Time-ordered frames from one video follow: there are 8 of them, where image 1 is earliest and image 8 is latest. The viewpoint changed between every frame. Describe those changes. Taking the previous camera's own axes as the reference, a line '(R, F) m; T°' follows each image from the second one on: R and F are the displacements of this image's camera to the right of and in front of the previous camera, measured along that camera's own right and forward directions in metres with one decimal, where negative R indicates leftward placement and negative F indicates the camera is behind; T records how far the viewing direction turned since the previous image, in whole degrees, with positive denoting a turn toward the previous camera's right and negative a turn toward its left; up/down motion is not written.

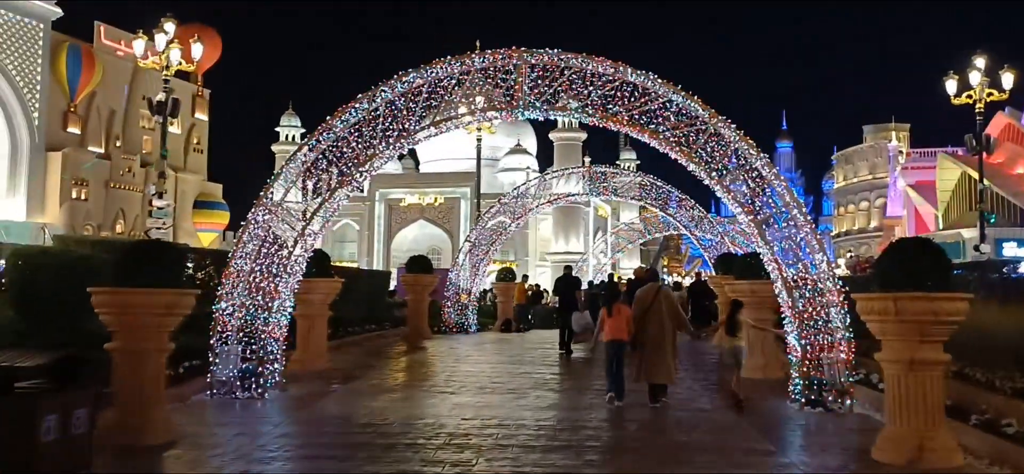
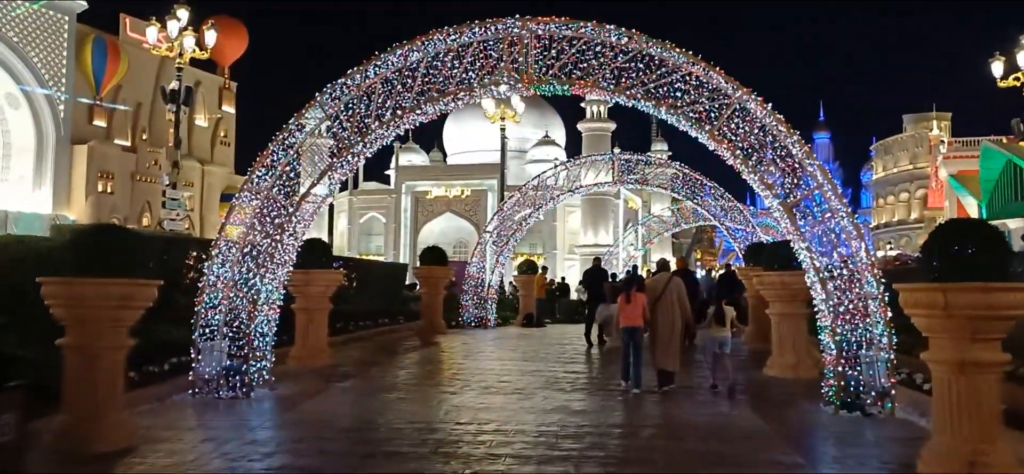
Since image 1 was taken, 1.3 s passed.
(+0.3, +0.7) m; -2°
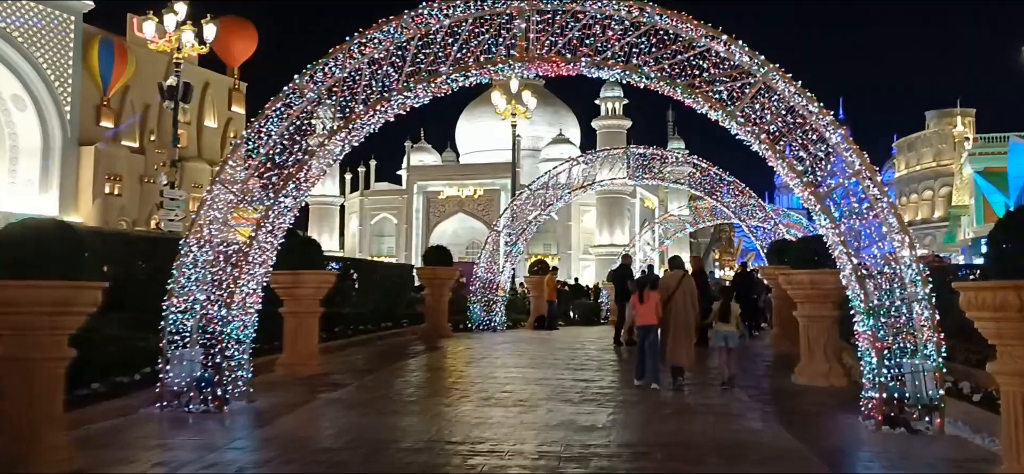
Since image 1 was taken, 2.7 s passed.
(+0.1, +0.8) m; -1°
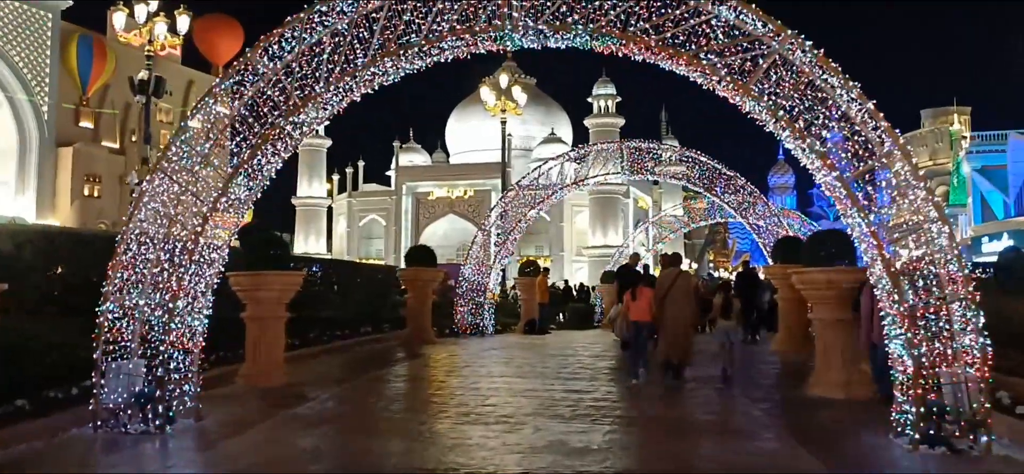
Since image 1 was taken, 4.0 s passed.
(+0.1, +0.9) m; 0°
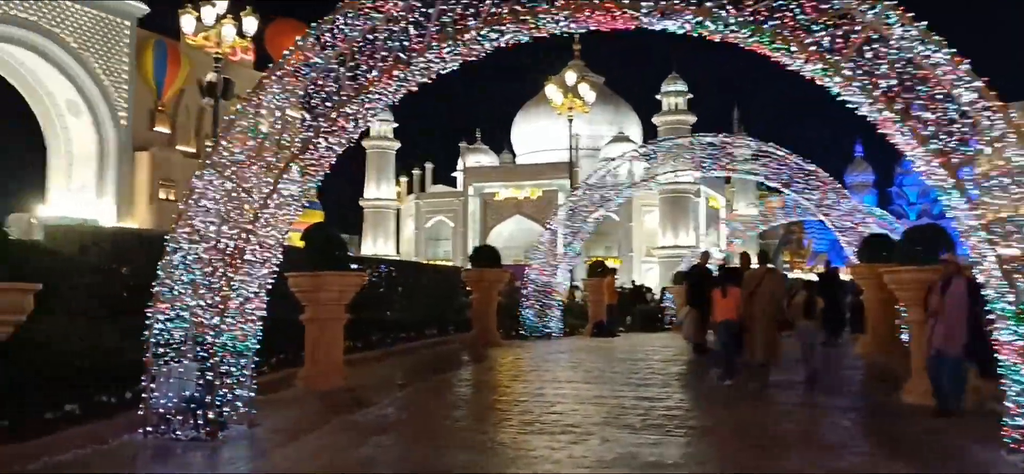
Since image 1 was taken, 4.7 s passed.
(0.0, +0.4) m; -5°
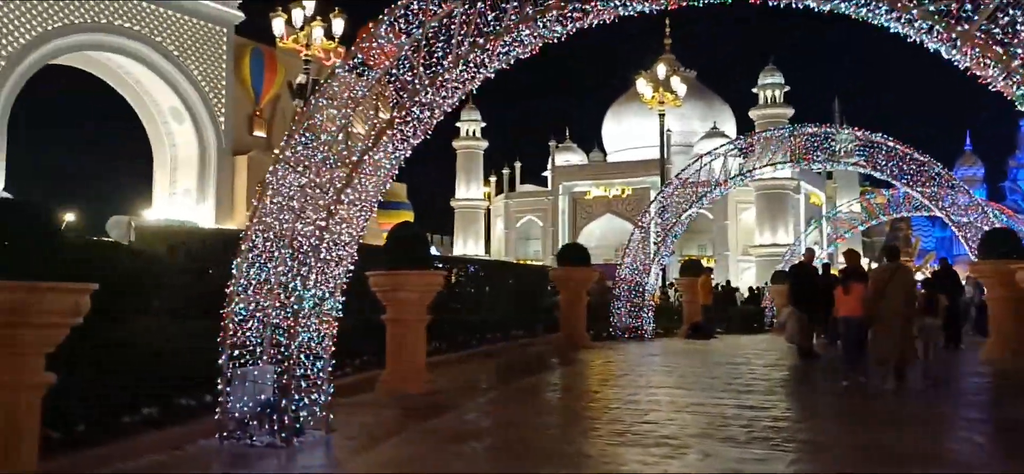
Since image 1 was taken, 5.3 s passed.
(0.0, +0.4) m; -6°
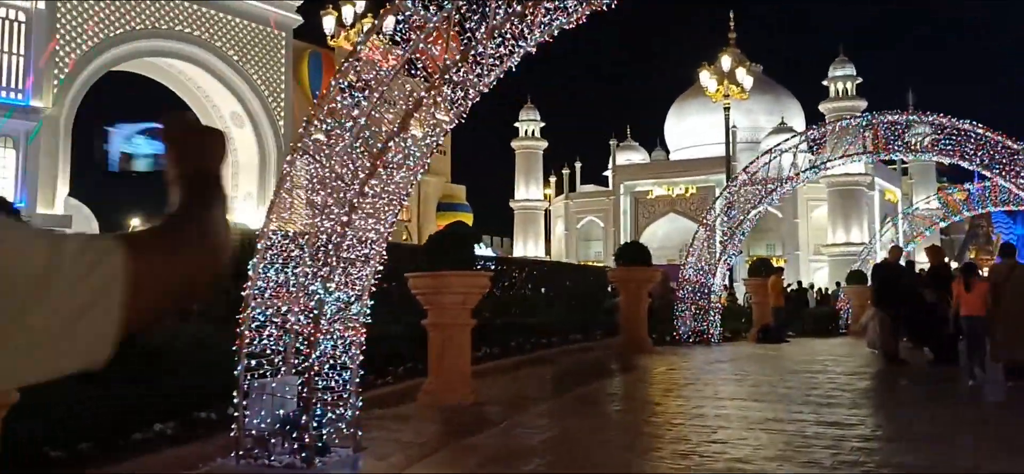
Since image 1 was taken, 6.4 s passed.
(+0.1, +0.7) m; -4°
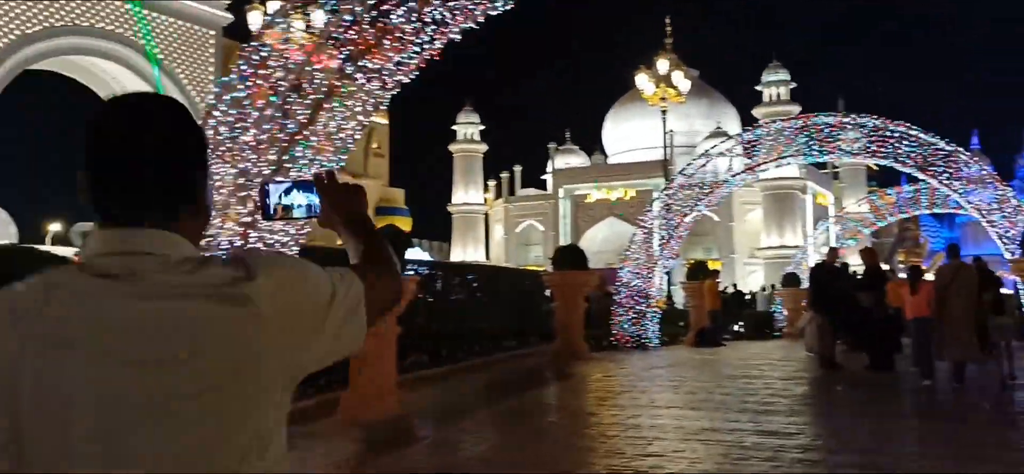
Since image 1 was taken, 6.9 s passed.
(+0.1, +0.4) m; +4°
